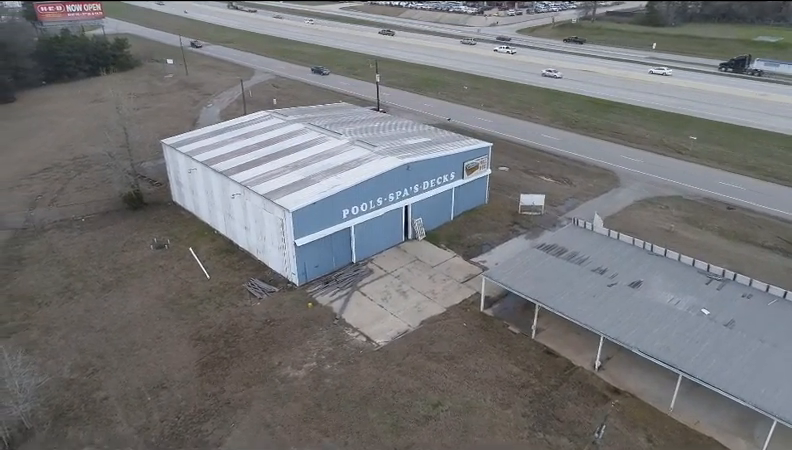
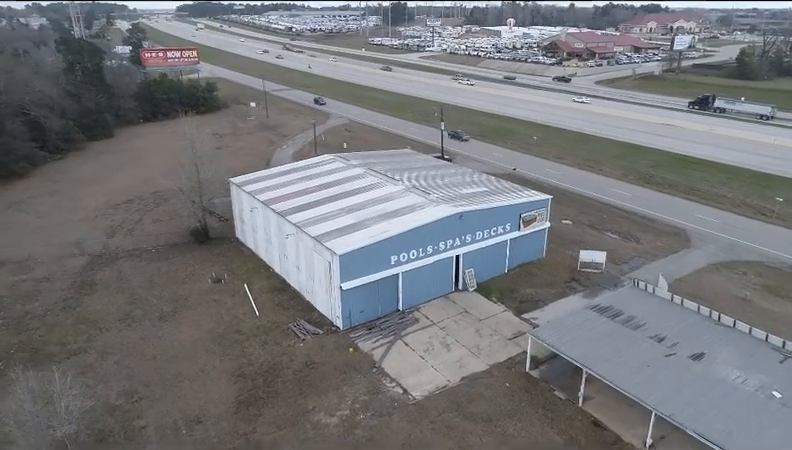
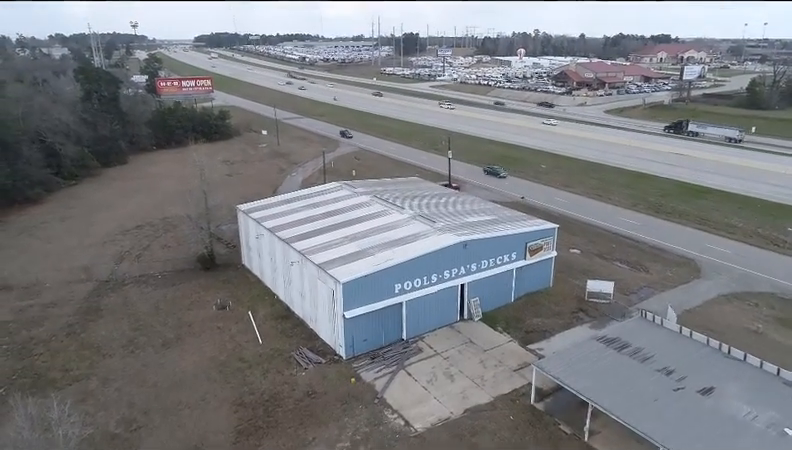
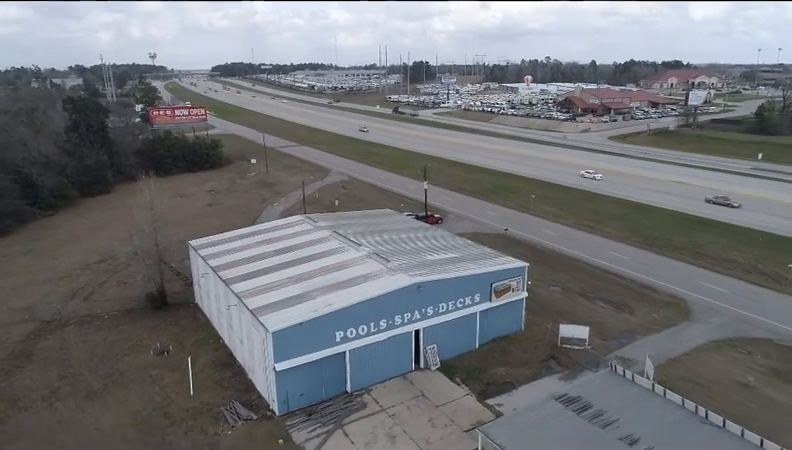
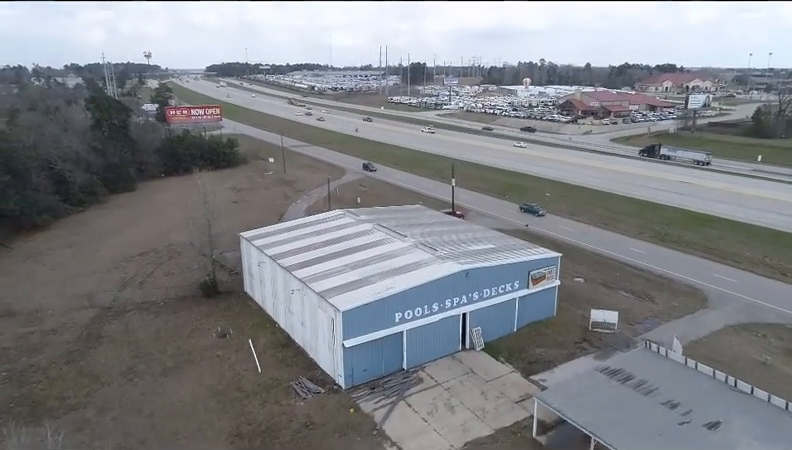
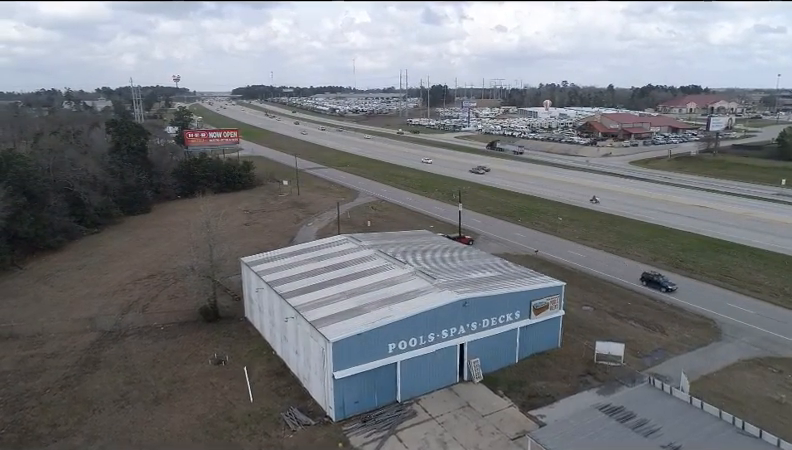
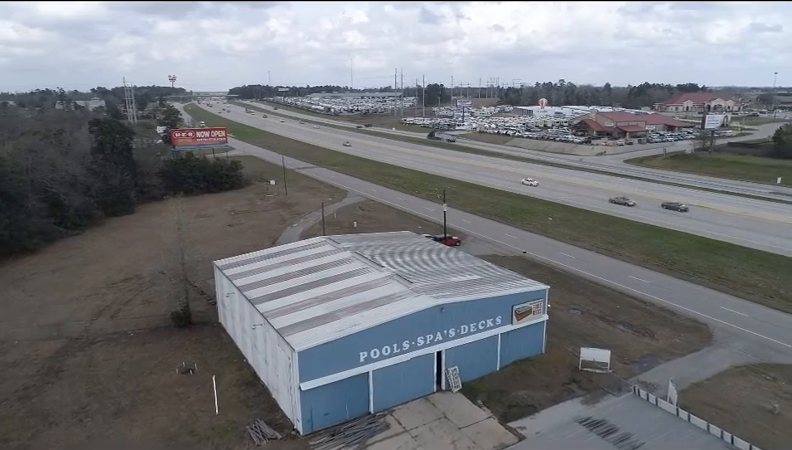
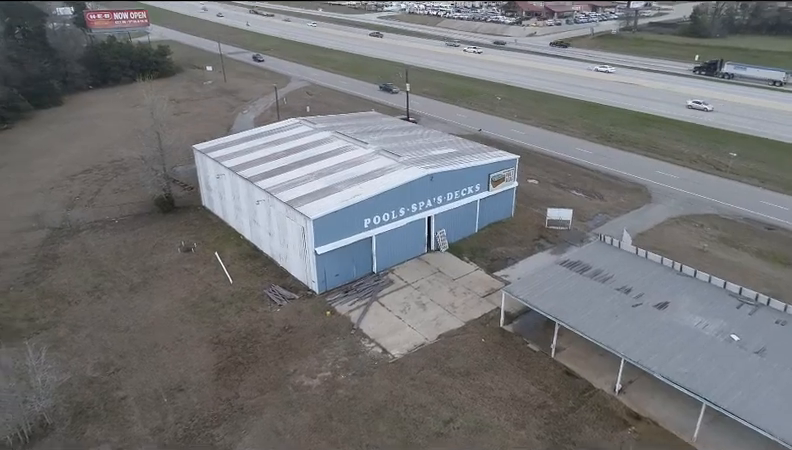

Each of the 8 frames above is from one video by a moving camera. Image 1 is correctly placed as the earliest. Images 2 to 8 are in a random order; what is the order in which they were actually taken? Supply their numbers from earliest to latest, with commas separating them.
8, 2, 3, 5, 6, 7, 4
